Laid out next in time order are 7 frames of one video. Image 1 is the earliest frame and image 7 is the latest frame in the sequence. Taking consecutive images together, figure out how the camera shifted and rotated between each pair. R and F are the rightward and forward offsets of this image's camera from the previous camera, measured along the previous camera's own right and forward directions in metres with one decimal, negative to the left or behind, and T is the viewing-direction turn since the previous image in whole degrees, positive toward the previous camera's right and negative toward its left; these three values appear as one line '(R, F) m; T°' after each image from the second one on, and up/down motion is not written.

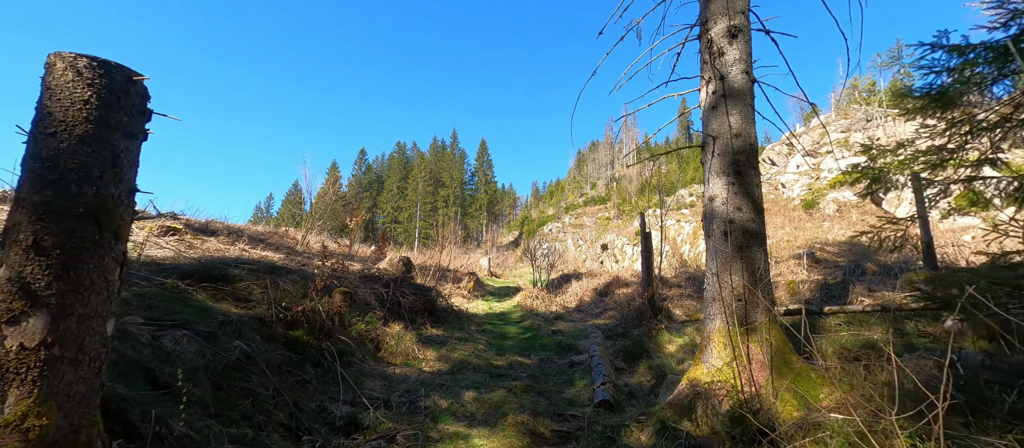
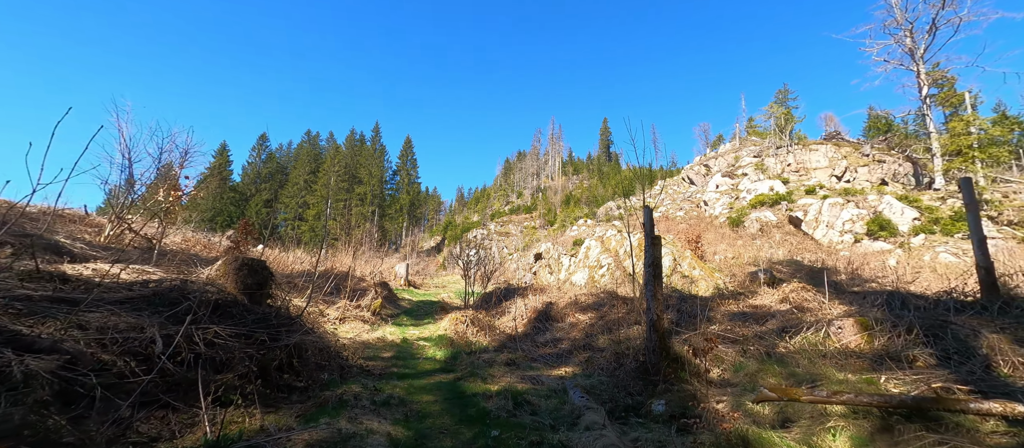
(-0.1, +2.9) m; +10°
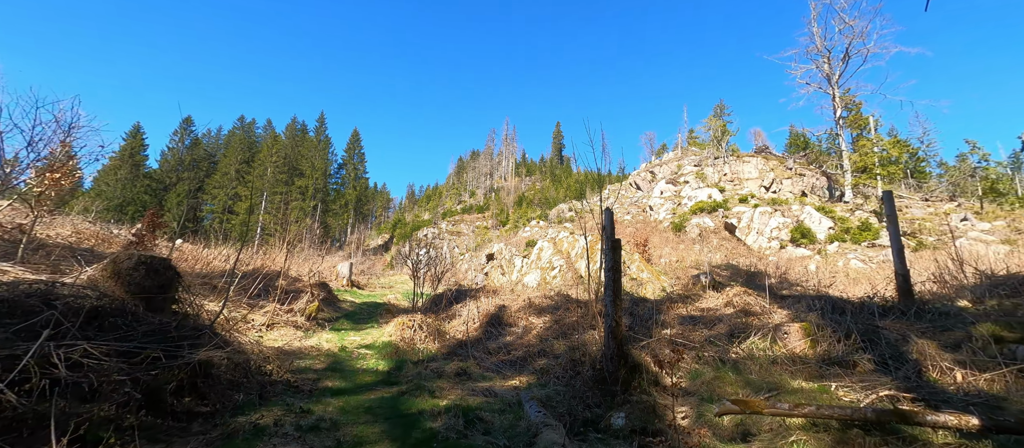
(0.0, +0.3) m; +7°
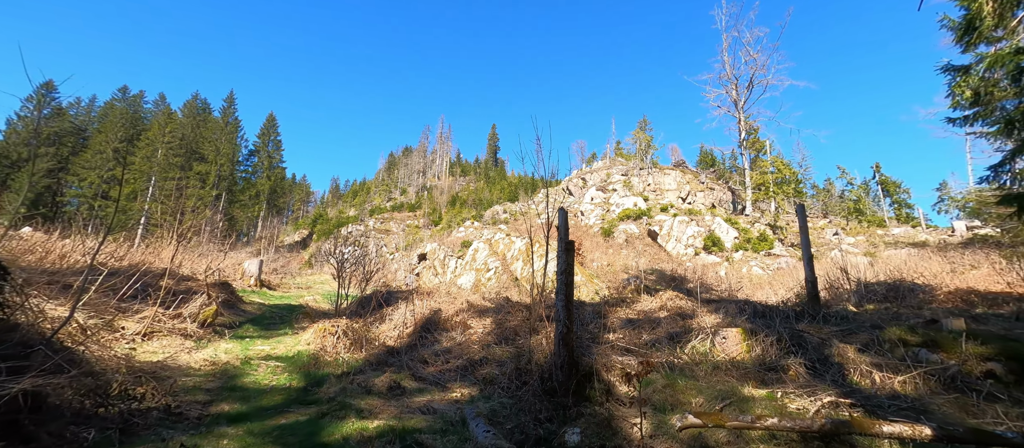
(-0.1, +0.5) m; +9°
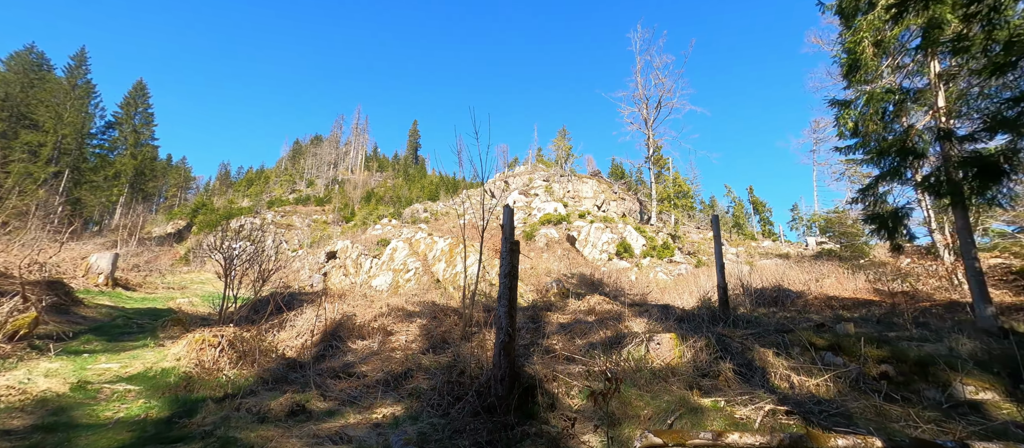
(-0.2, +0.5) m; +11°
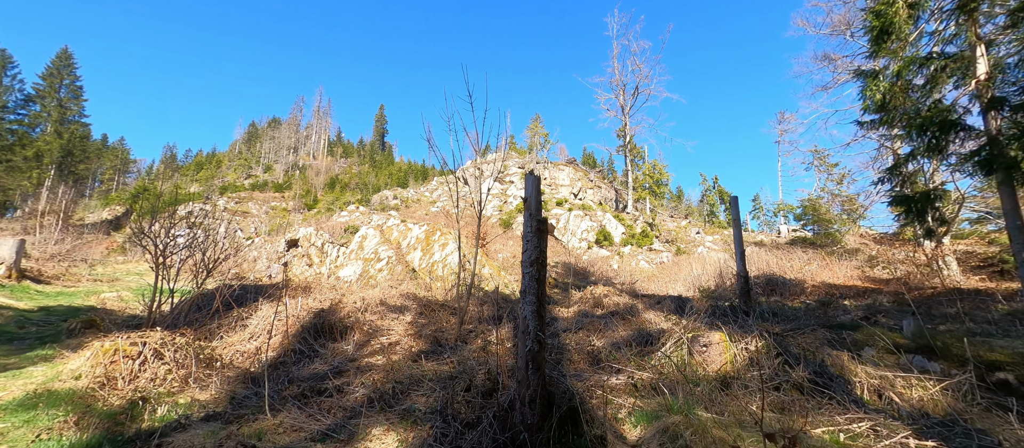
(-0.6, +1.2) m; +4°
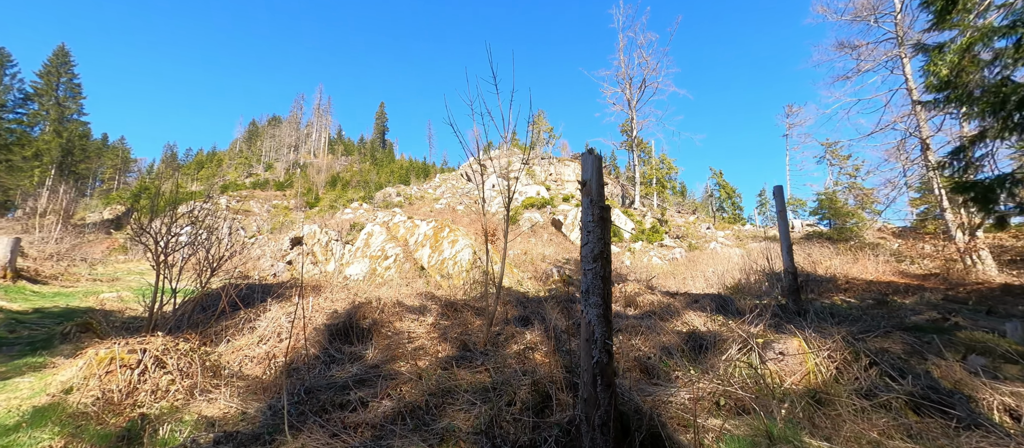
(-0.5, +0.6) m; 0°
